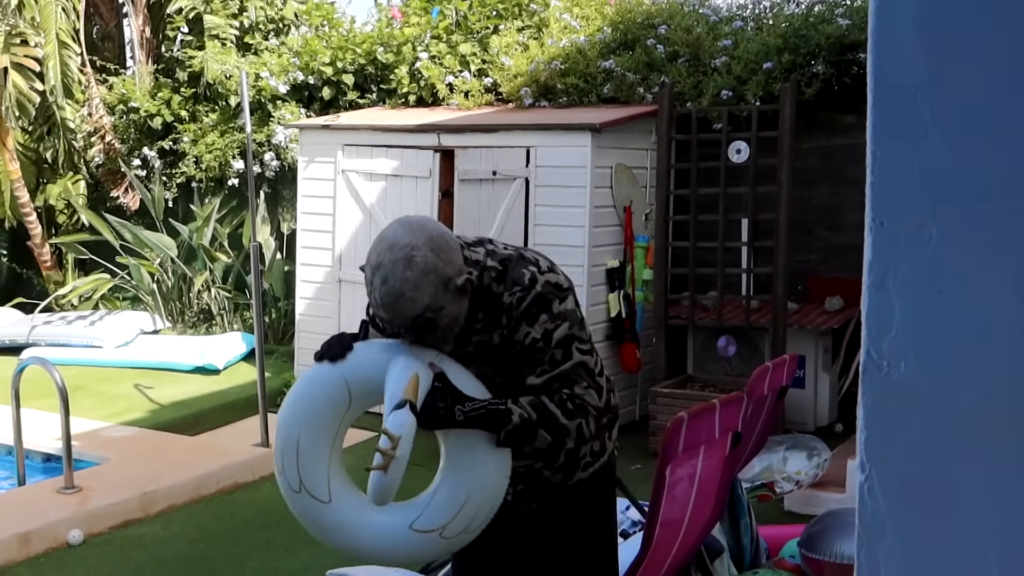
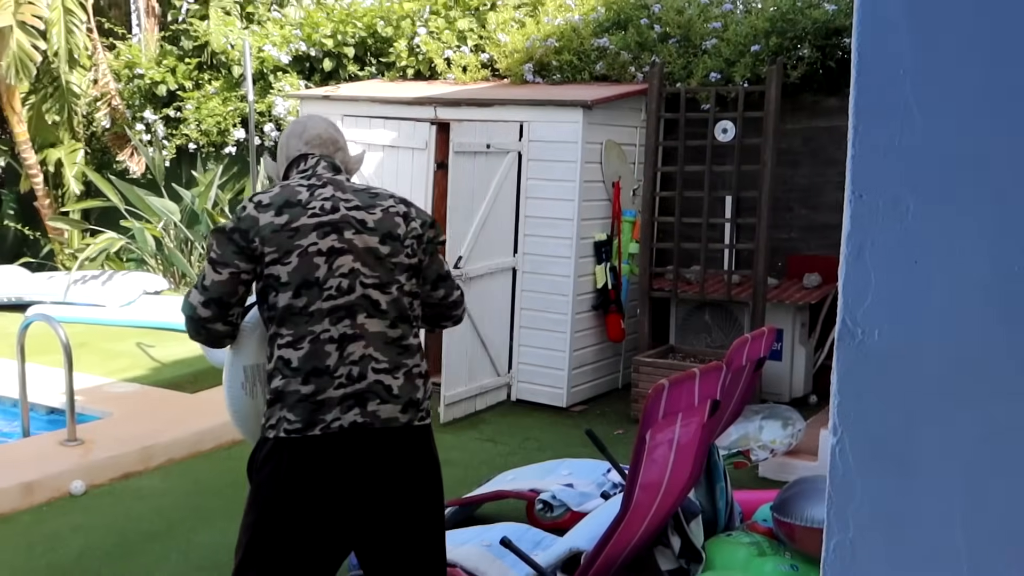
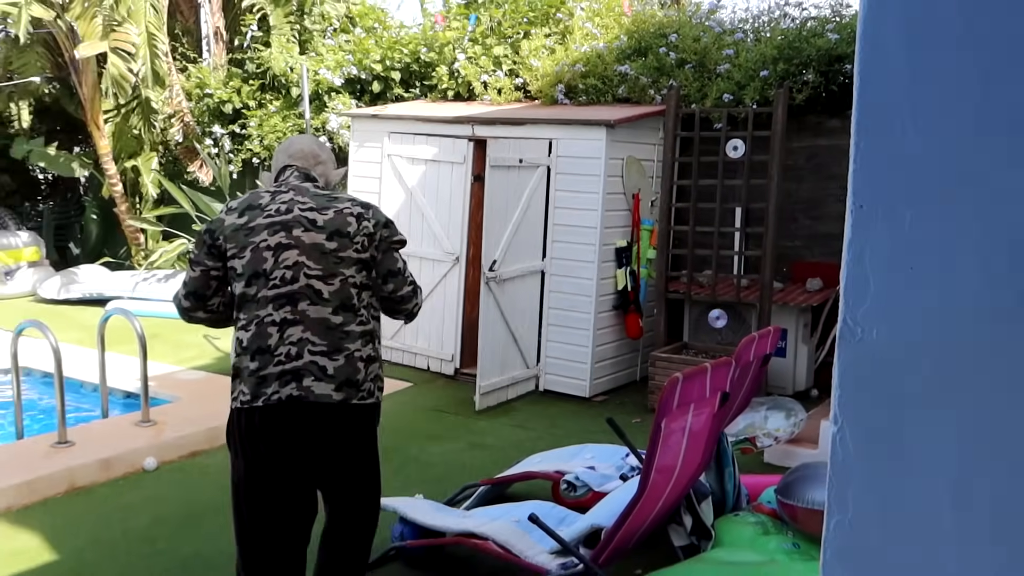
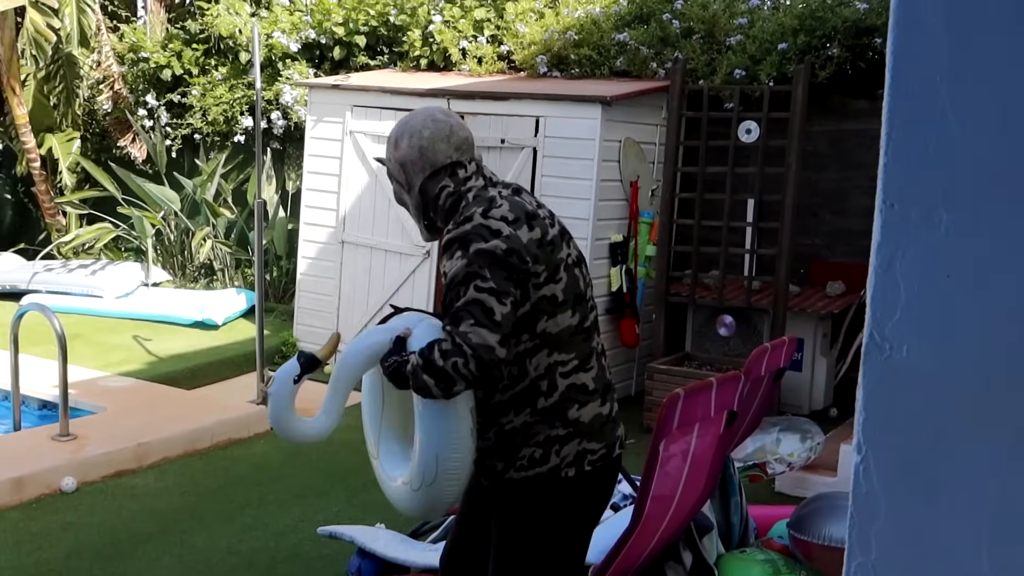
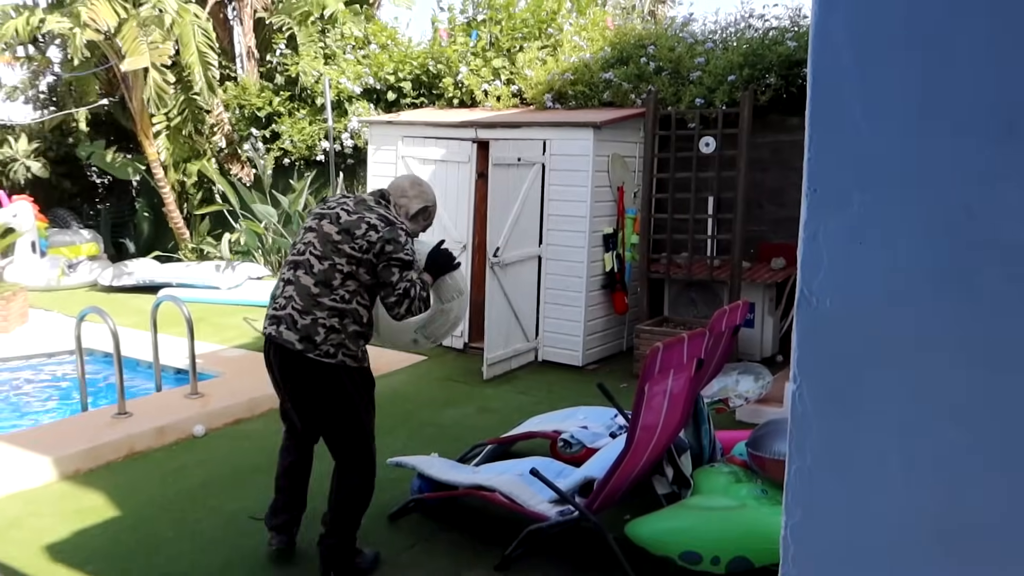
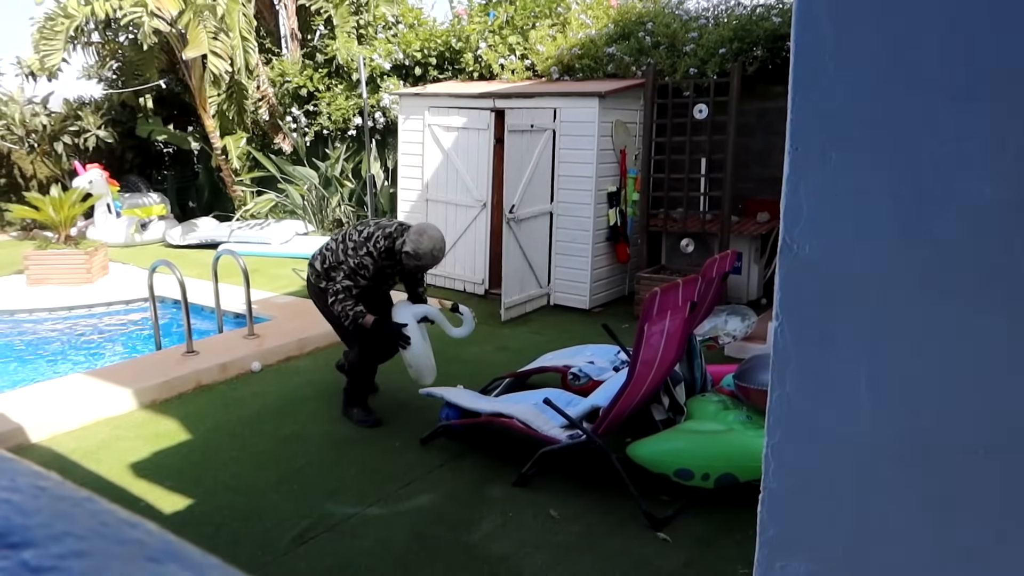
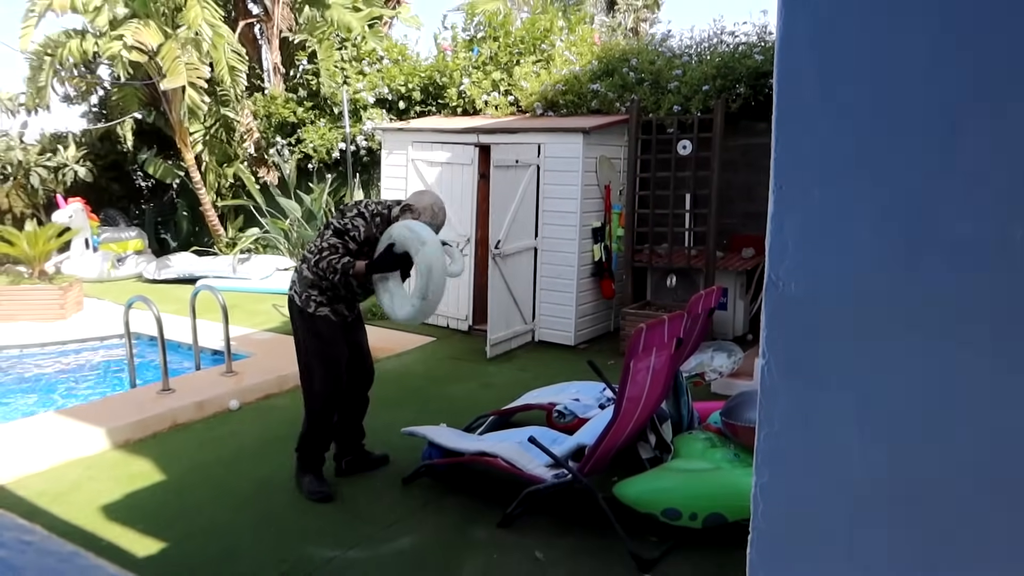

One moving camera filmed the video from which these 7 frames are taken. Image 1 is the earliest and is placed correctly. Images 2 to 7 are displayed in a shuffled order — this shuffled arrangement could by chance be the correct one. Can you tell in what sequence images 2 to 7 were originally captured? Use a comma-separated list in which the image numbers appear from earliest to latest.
4, 2, 3, 5, 7, 6
